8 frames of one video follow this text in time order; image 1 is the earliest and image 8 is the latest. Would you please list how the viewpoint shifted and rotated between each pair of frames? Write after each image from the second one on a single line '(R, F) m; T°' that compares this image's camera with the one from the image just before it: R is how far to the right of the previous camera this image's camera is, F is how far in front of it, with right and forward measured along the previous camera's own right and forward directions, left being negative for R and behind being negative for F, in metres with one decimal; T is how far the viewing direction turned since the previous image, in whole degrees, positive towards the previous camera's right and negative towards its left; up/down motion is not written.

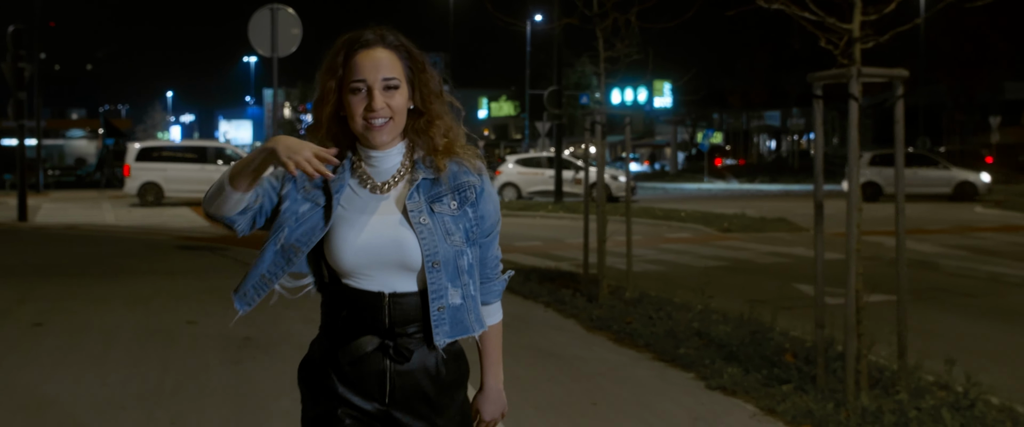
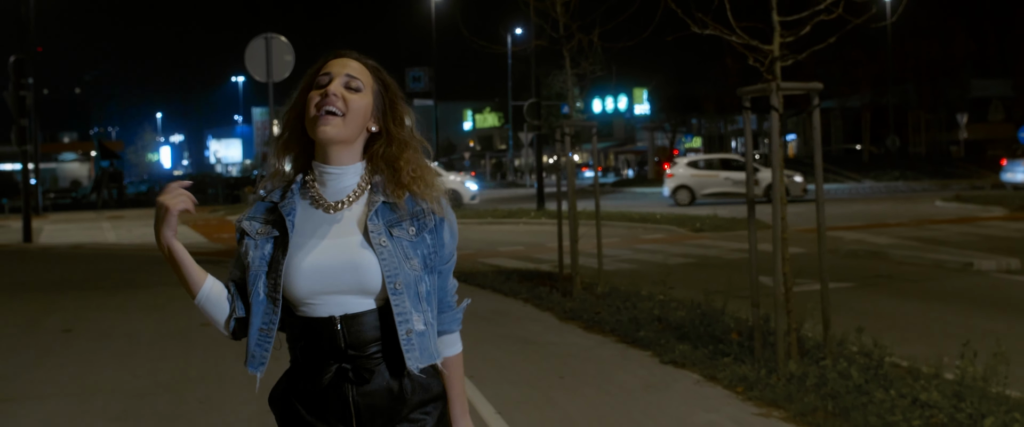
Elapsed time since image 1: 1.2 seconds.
(+0.1, -1.0) m; +1°
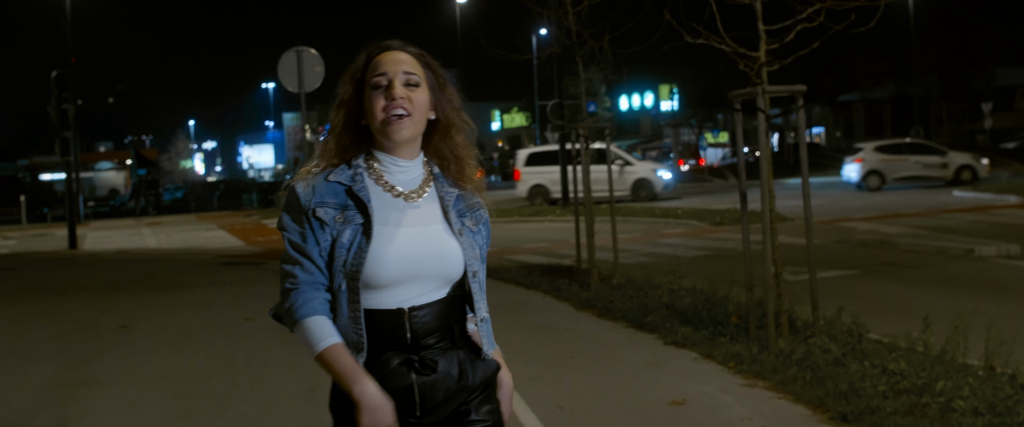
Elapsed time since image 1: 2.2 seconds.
(+0.1, -0.7) m; -2°
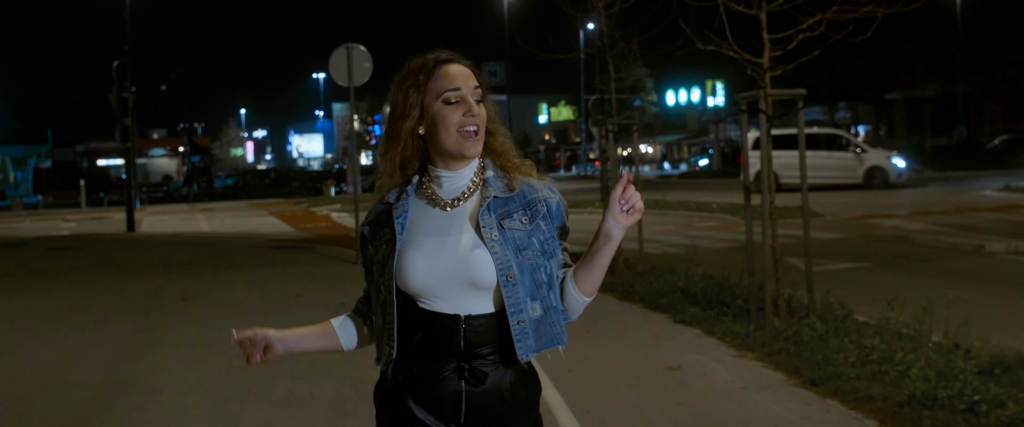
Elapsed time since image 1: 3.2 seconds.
(+0.2, -0.9) m; -3°
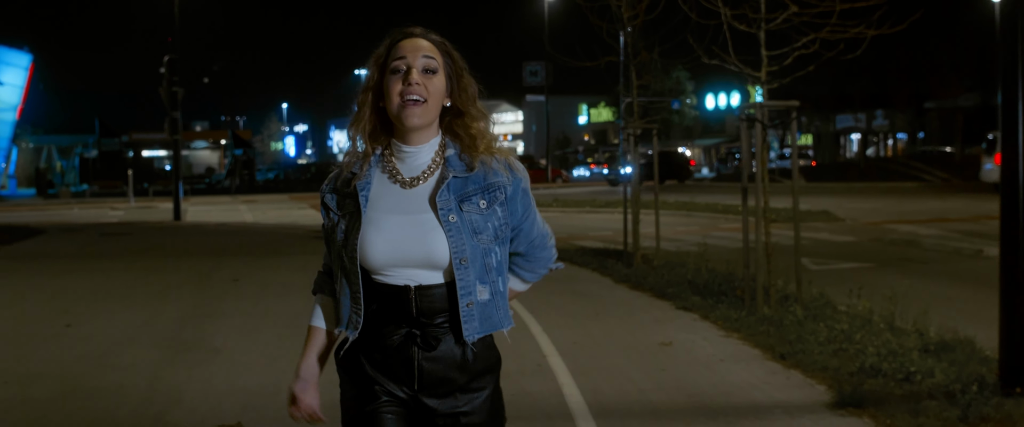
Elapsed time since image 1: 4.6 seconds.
(+0.2, -1.0) m; -2°
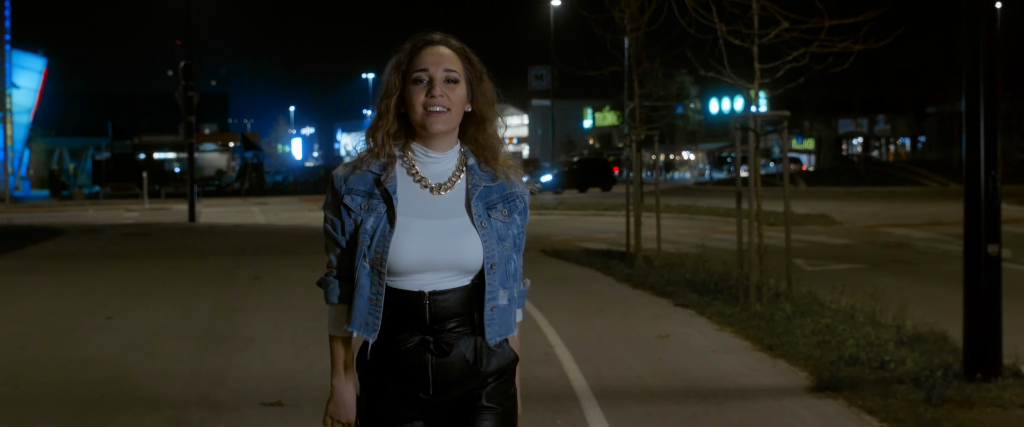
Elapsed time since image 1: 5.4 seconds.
(0.0, -0.7) m; 0°
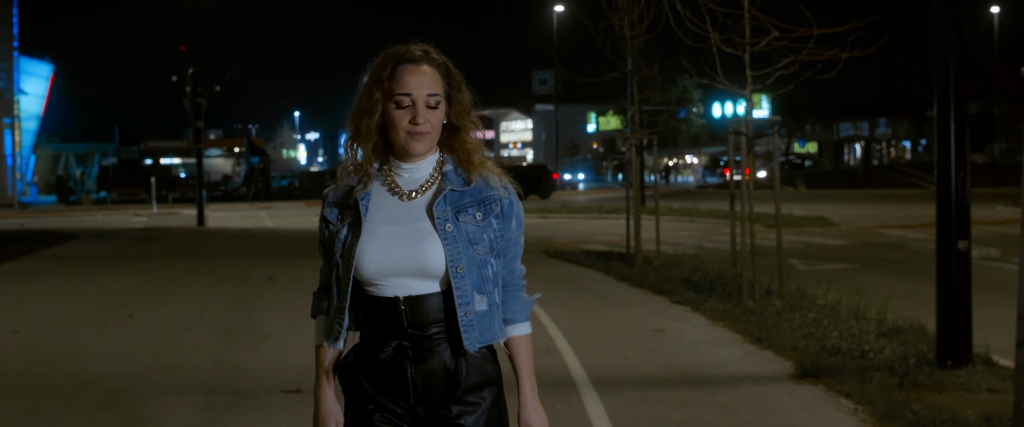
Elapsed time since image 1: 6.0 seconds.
(0.0, -0.5) m; 0°
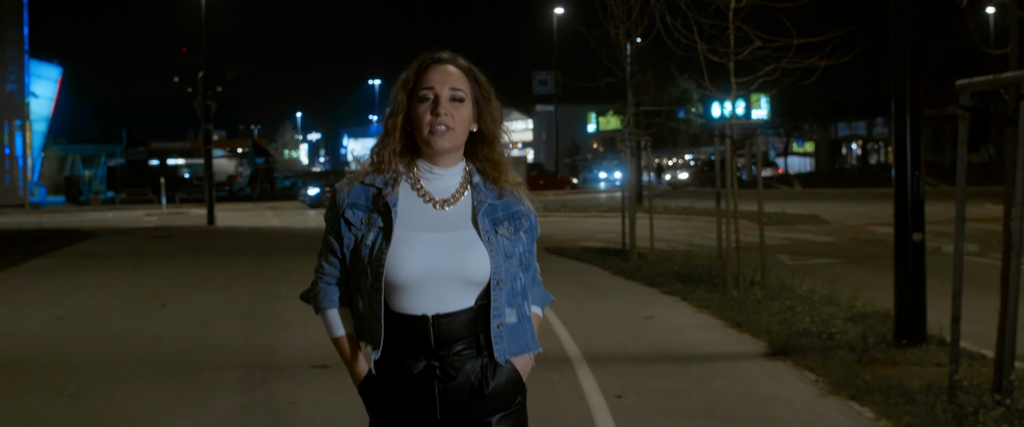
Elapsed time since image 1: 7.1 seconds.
(0.0, -0.8) m; 0°
